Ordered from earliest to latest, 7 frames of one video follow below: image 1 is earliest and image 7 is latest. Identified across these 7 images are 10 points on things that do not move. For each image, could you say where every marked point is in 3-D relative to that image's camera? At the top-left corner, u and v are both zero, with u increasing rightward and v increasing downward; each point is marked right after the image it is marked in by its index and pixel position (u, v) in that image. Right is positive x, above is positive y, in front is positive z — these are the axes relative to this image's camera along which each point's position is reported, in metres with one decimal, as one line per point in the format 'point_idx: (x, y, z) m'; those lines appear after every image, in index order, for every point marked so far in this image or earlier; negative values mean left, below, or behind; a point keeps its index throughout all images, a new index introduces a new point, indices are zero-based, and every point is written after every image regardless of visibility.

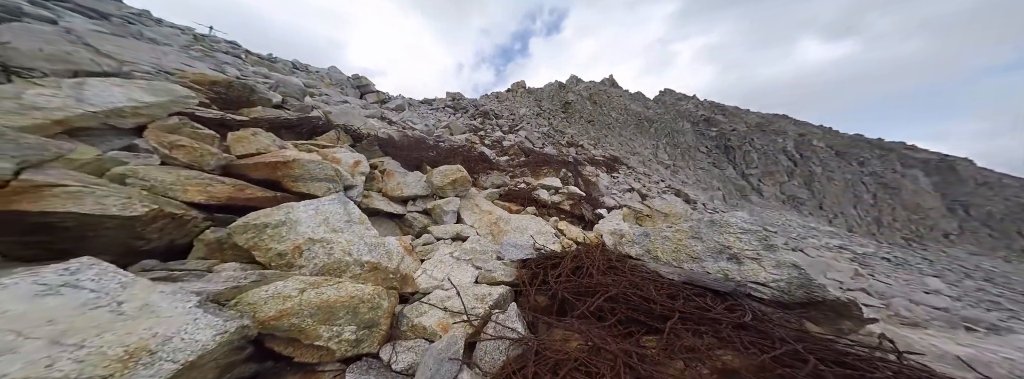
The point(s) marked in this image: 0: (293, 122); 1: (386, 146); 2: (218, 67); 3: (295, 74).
0: (-3.0, +0.9, +3.2) m
1: (-2.1, +0.7, +3.9) m
2: (-6.8, +2.9, +5.4) m
3: (-7.5, +4.1, +8.1) m
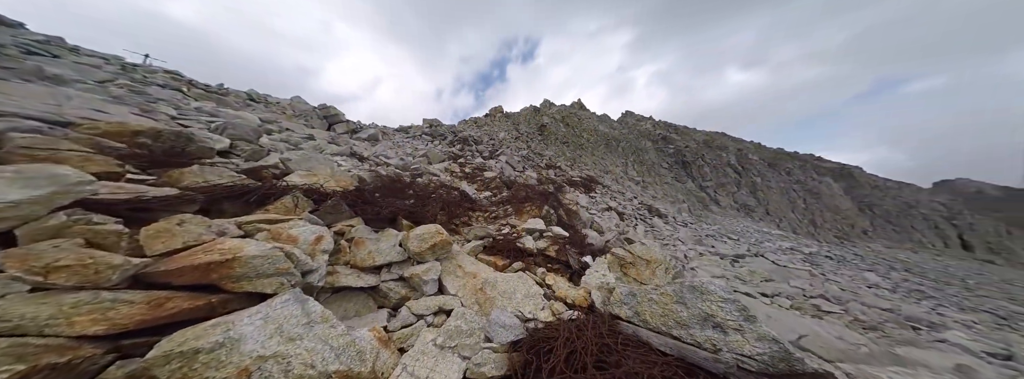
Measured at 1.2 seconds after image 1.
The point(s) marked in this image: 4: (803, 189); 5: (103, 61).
0: (-3.3, 0.0, +2.9) m
1: (-2.4, -0.2, +3.6) m
2: (-7.3, +1.7, +4.9) m
3: (-8.3, +2.6, +7.6) m
4: (+18.4, +0.2, +15.2) m
5: (-11.6, +3.7, +6.9) m
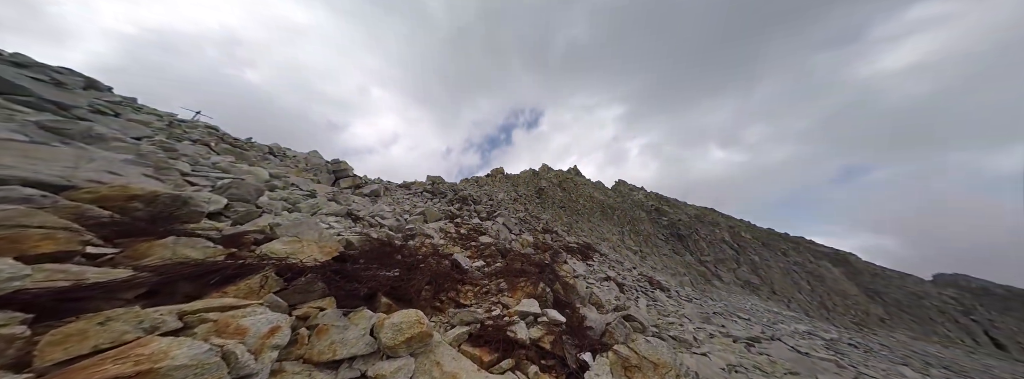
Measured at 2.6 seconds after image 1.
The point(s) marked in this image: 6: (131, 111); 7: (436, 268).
0: (-3.4, -0.7, +2.7) m
1: (-2.5, -1.2, +3.4) m
2: (-7.4, +0.5, +5.1) m
3: (-8.3, +0.8, +7.9) m
4: (+18.1, -5.0, +14.7) m
5: (-11.6, +2.2, +7.4) m
6: (-11.5, +2.3, +7.1) m
7: (-1.7, -1.8, +5.5) m
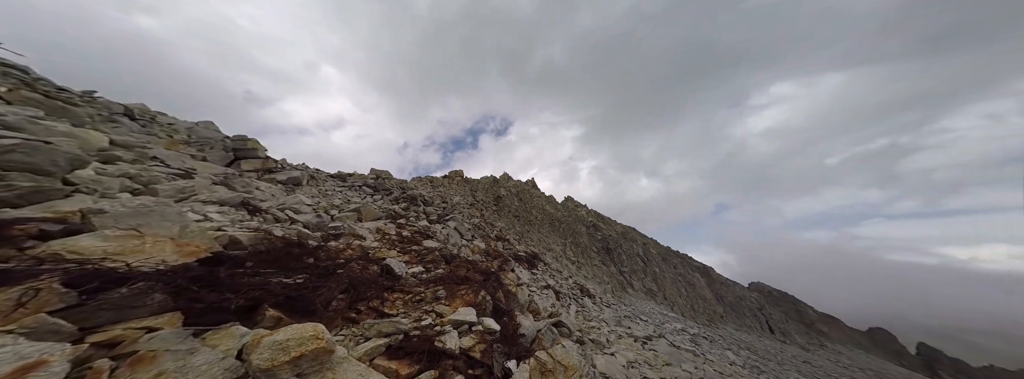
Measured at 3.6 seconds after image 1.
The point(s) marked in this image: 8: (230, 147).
0: (-4.1, -0.4, +1.8) m
1: (-3.4, -1.0, +2.6) m
2: (-8.3, +1.2, +3.3) m
3: (-9.8, +1.5, +5.9) m
4: (+13.8, -7.0, +17.9) m
5: (-12.8, +3.3, +4.8) m
6: (-12.6, +3.3, +4.4) m
7: (-3.2, -1.7, +4.8) m
8: (-9.3, +1.2, +7.7) m
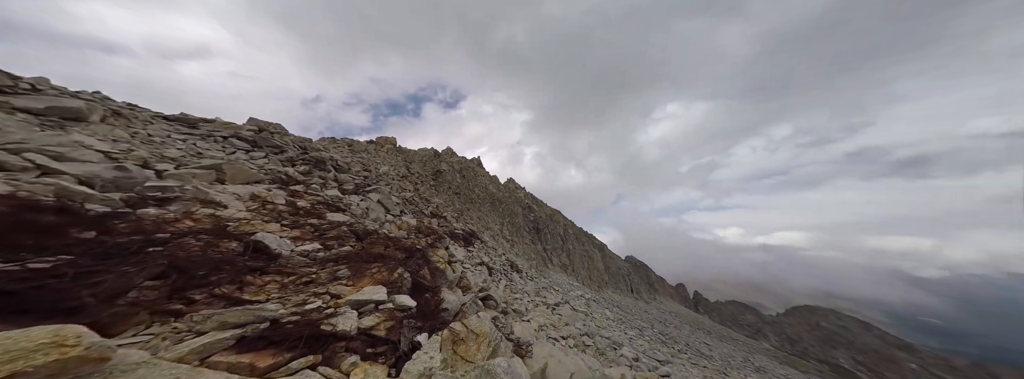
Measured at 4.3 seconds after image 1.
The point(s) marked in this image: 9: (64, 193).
0: (-4.9, +0.1, +0.3) m
1: (-4.5, -0.4, +1.3) m
2: (-9.2, +2.1, +0.2) m
3: (-11.4, +2.8, +2.2) m
4: (+6.7, -5.9, +21.5) m
5: (-13.7, +4.6, +0.1) m
6: (-13.5, +4.6, -0.2) m
7: (-5.1, -0.9, +3.5) m
8: (-11.4, +2.6, +4.1) m
9: (-6.7, -0.1, +3.6) m
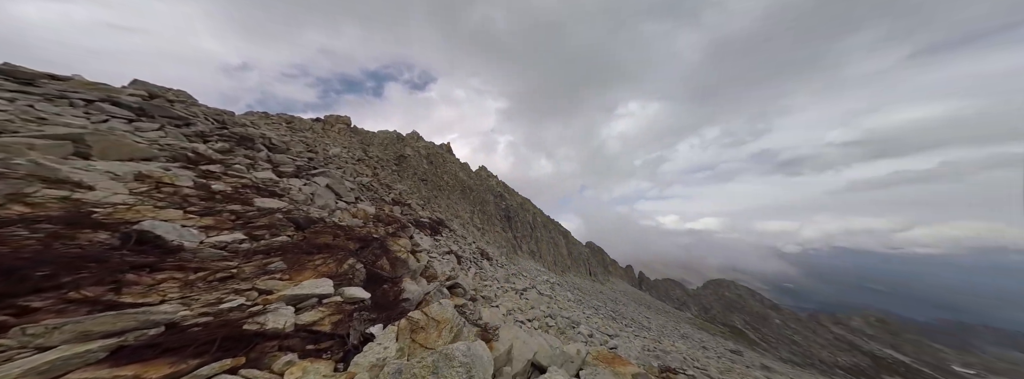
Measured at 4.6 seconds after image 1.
0: (-5.3, +0.1, -0.6) m
1: (-5.1, -0.3, +0.5) m
2: (-9.6, +2.2, -1.4) m
3: (-12.0, +3.1, +0.2) m
4: (+2.7, -4.8, +22.5) m
5: (-13.9, +4.8, -2.3) m
6: (-13.6, +4.7, -2.5) m
7: (-6.0, -0.7, +2.6) m
8: (-12.3, +3.0, +2.1) m
9: (-7.7, +0.2, +2.4) m
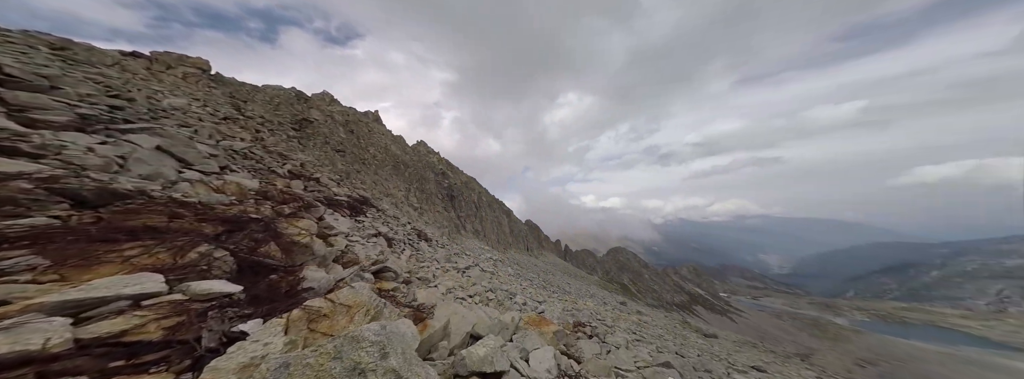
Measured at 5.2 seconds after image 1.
0: (-6.8, +0.3, -2.6) m
1: (-6.9, -0.1, -1.5) m
2: (-10.6, +2.4, -4.7) m
3: (-13.3, +3.4, -3.9) m
4: (-5.6, -2.6, +22.1) m
5: (-14.4, +4.9, -7.0) m
6: (-14.1, +4.8, -7.2) m
7: (-8.4, -0.2, +0.3) m
8: (-14.1, +3.5, -2.2) m
9: (-9.9, +0.7, -0.4) m
